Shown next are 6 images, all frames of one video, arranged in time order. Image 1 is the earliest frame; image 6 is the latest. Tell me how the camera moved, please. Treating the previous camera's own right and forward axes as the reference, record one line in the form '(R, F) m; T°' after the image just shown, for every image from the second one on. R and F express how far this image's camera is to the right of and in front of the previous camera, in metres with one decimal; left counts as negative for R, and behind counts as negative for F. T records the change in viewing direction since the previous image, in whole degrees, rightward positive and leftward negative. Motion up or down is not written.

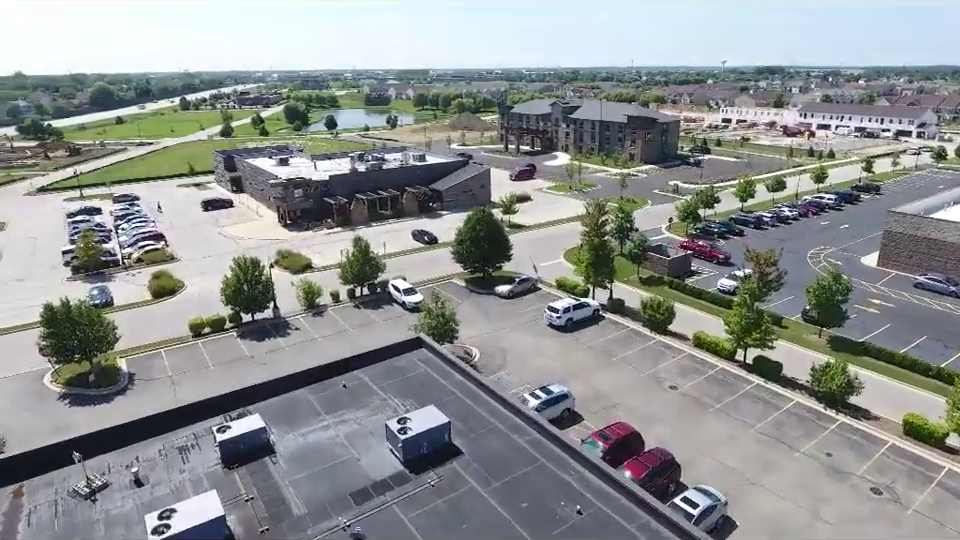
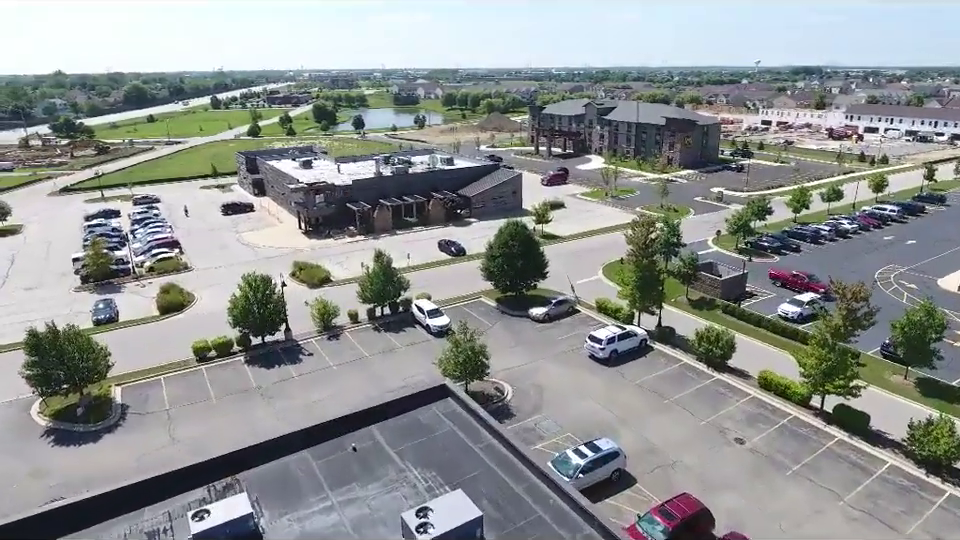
(-0.4, +3.6) m; -2°
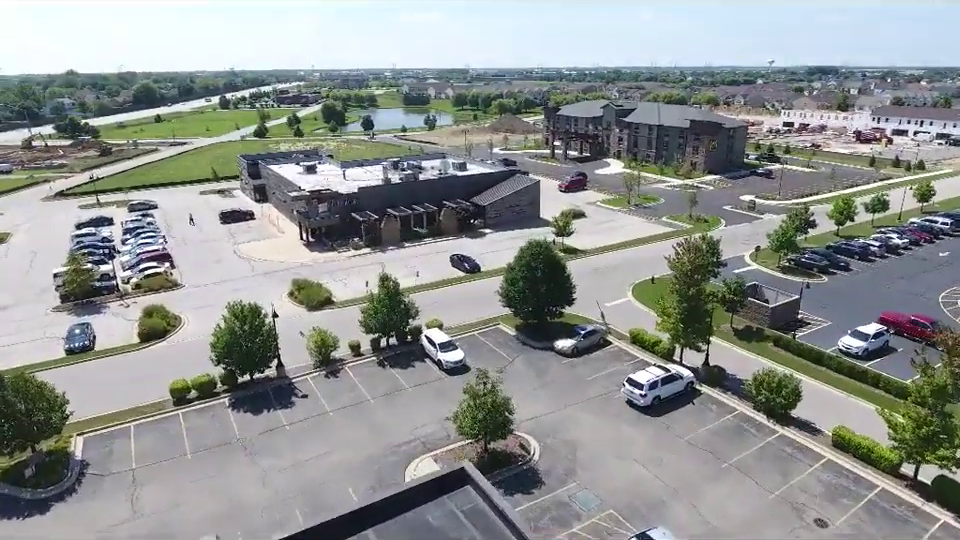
(-0.5, +4.2) m; -1°
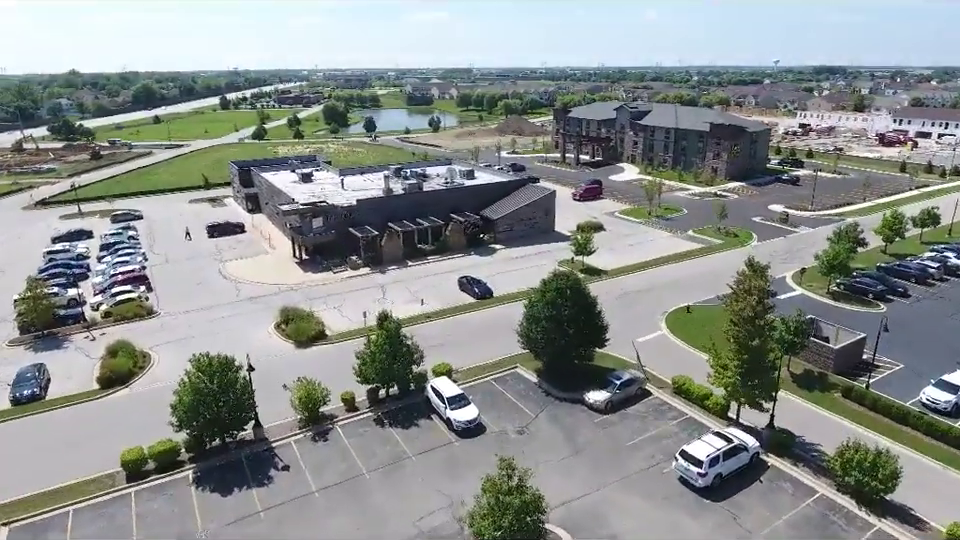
(-0.6, +4.8) m; 0°
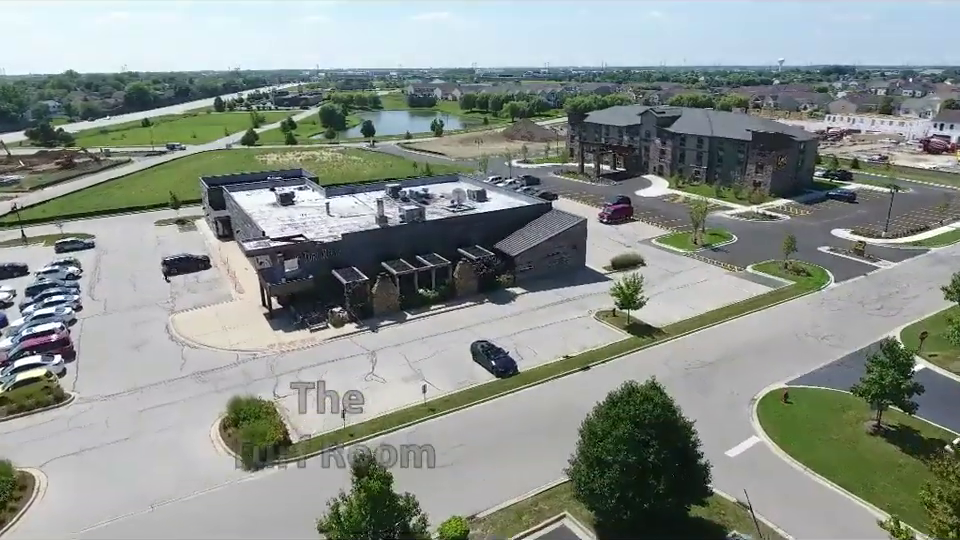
(-0.9, +9.8) m; 0°
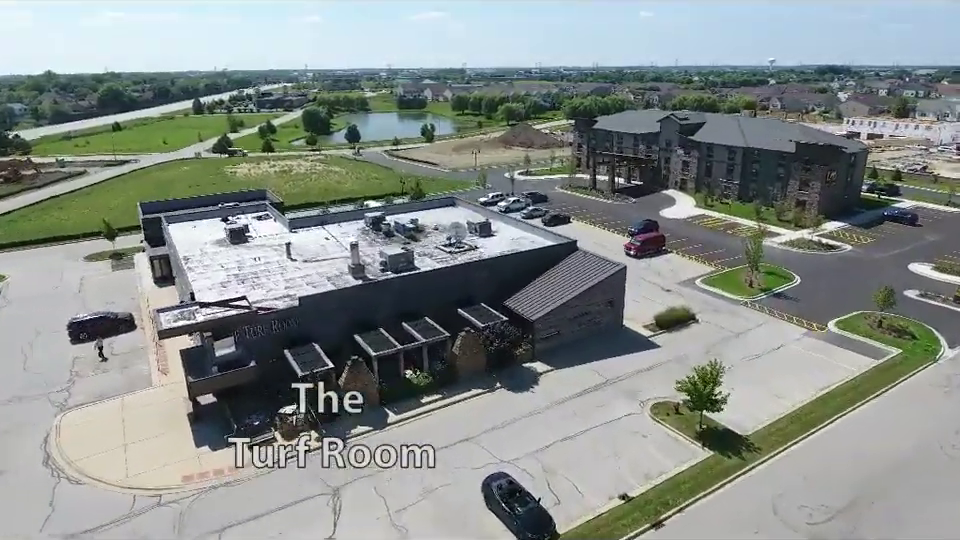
(-0.8, +10.5) m; +1°
